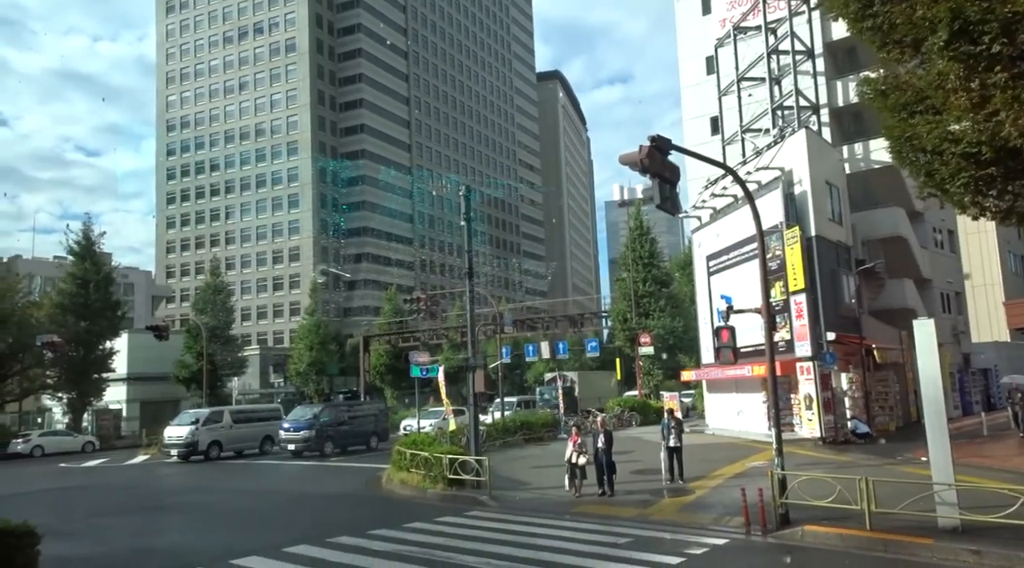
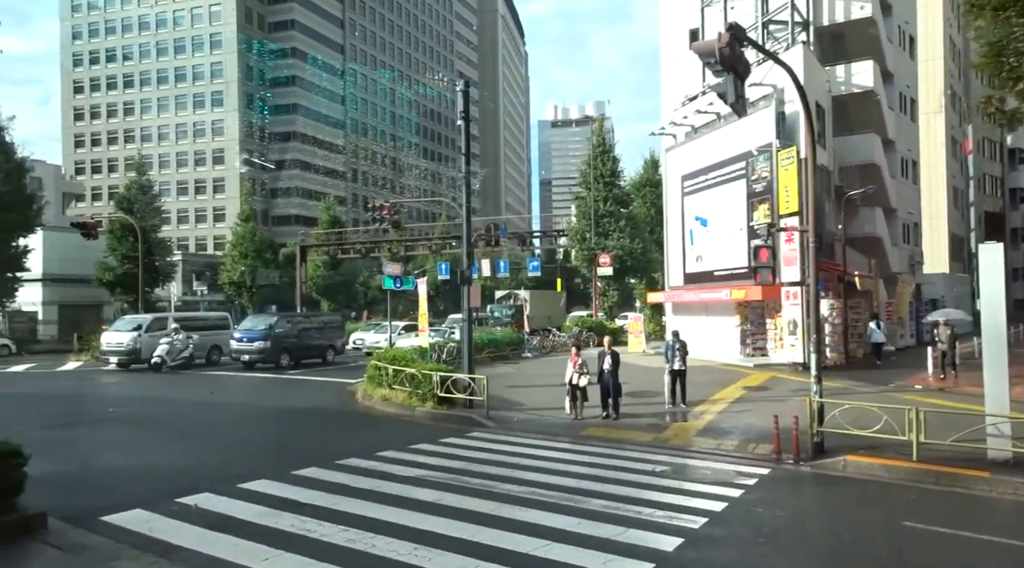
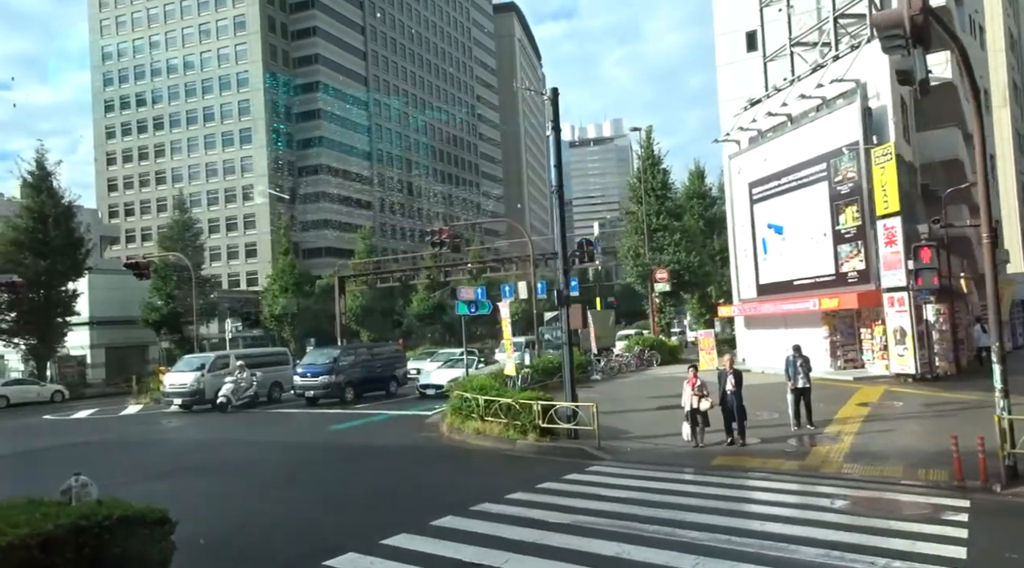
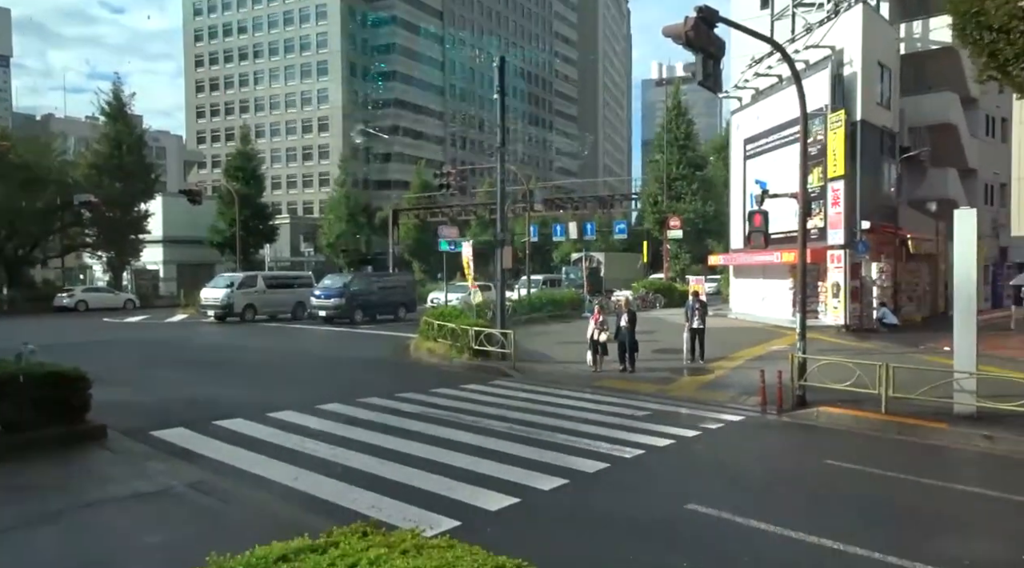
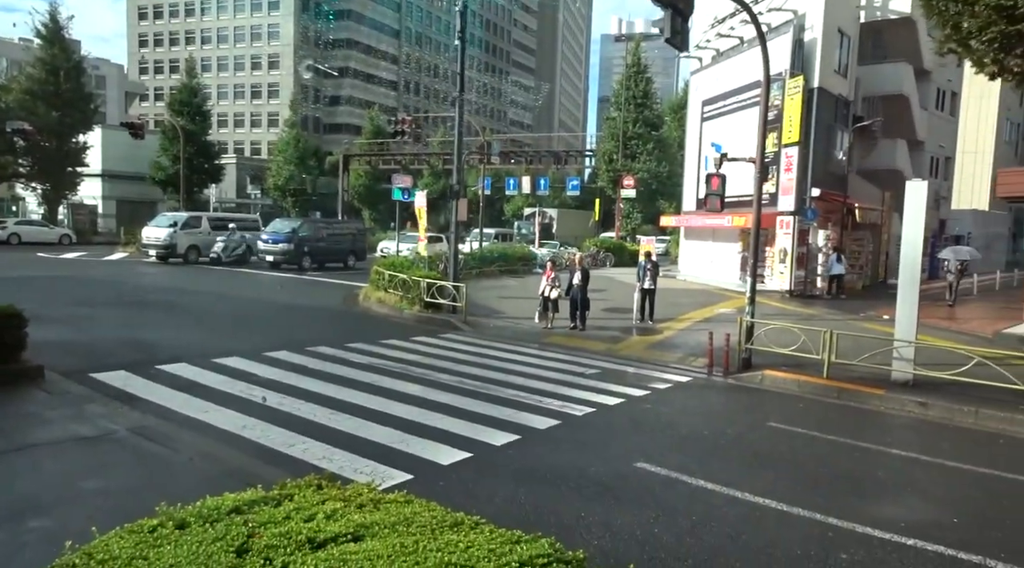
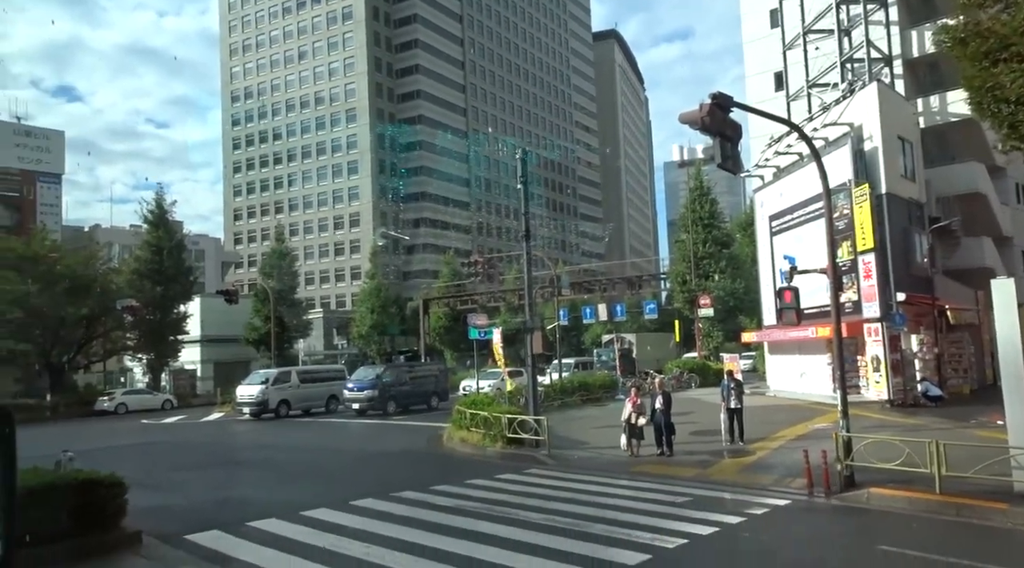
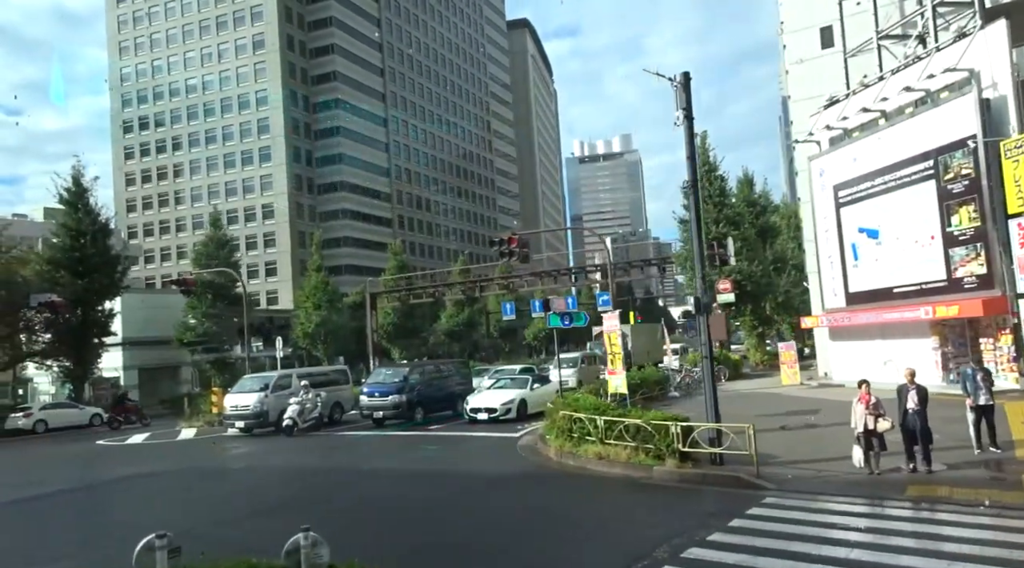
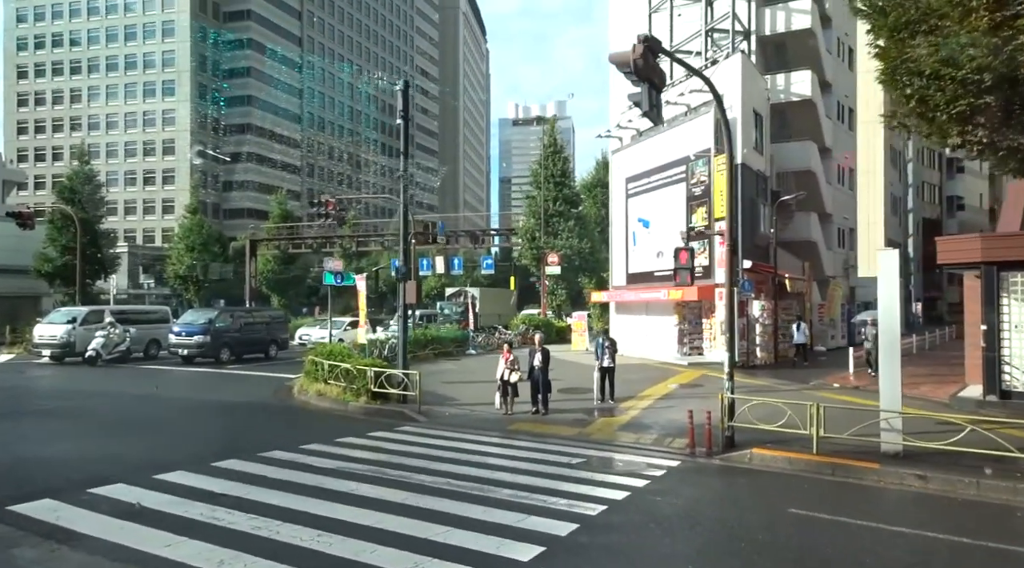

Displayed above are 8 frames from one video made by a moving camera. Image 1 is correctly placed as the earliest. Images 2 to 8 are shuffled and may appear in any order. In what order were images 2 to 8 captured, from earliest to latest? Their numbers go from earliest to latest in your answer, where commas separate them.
6, 4, 5, 8, 2, 3, 7
